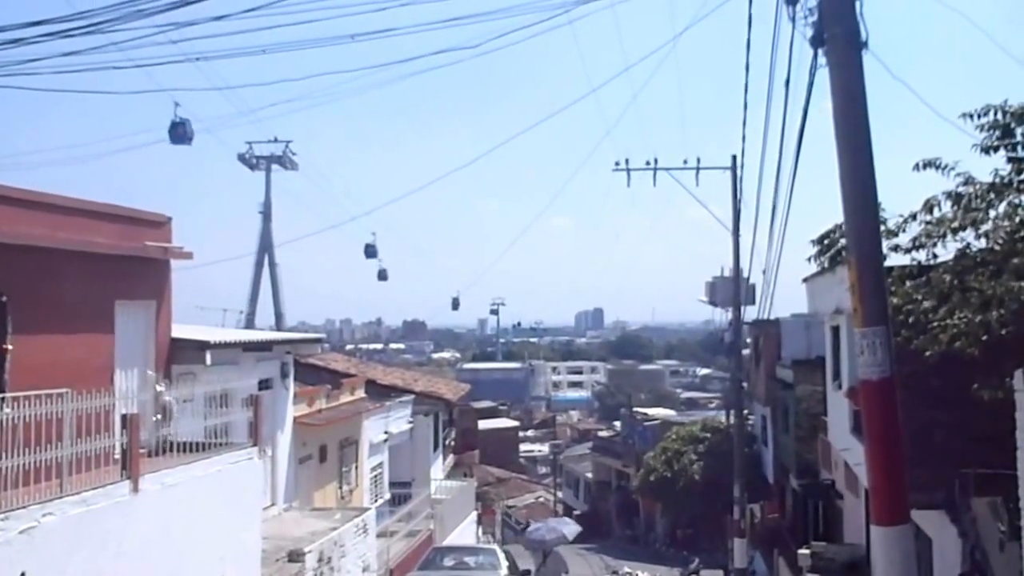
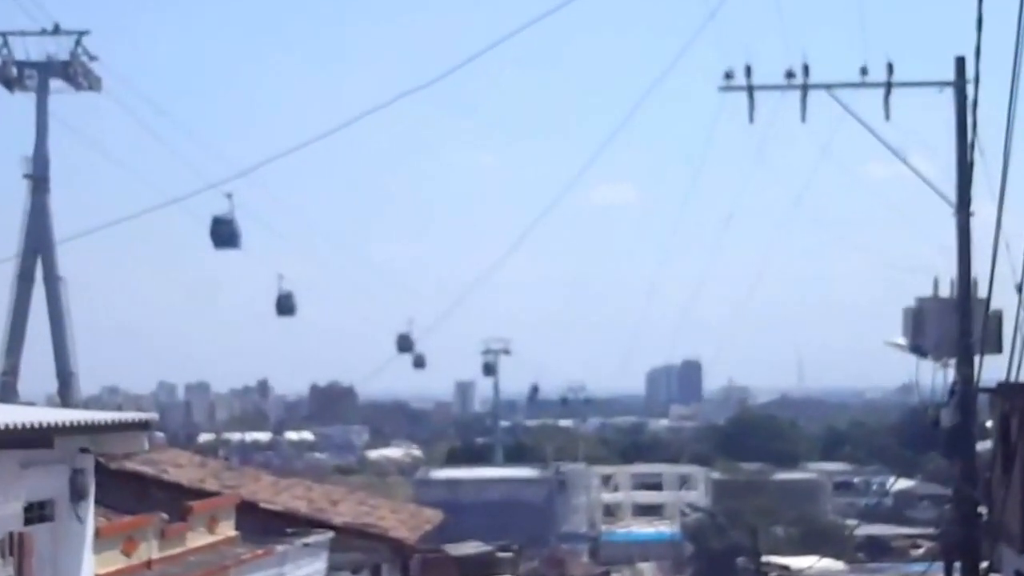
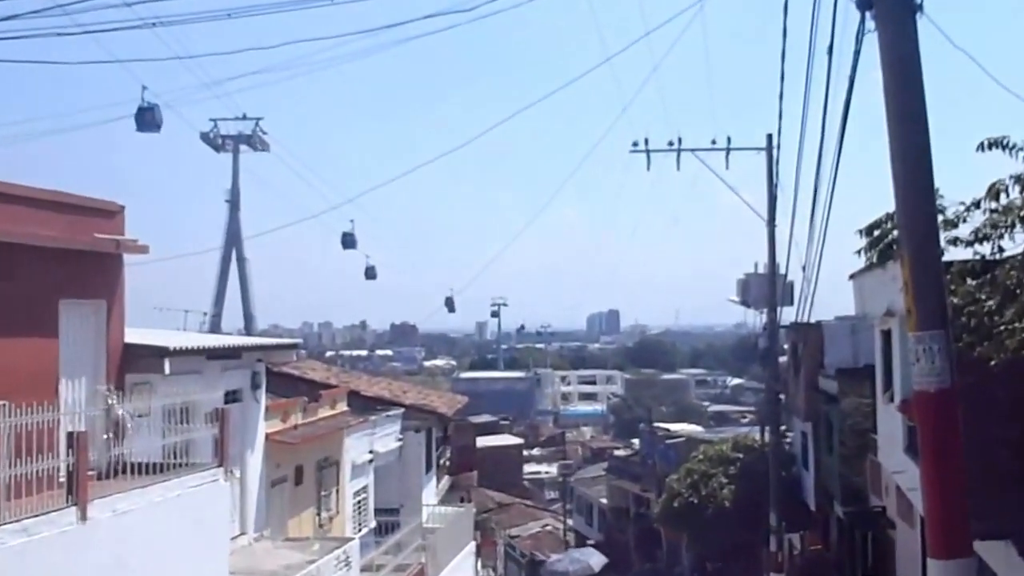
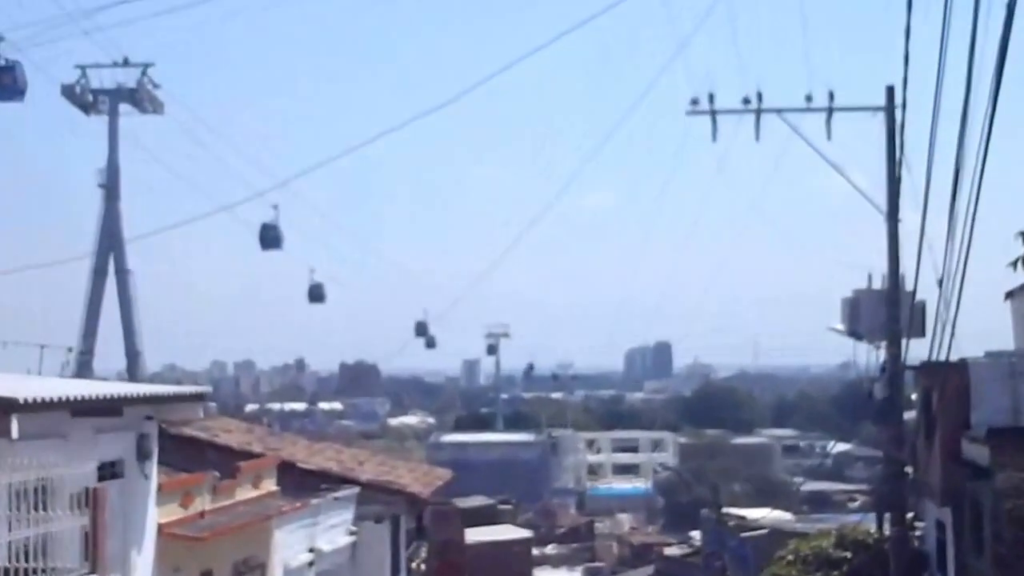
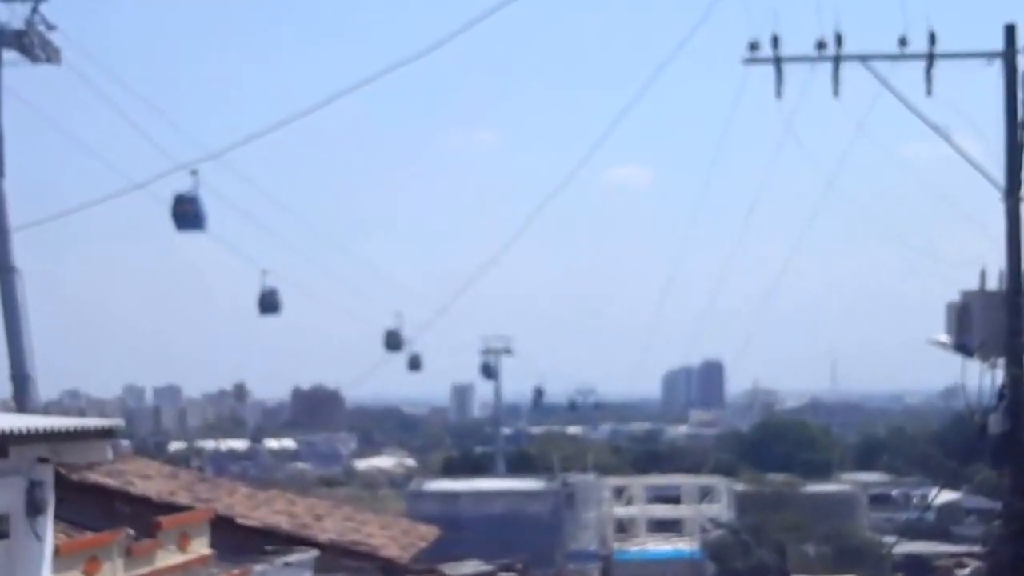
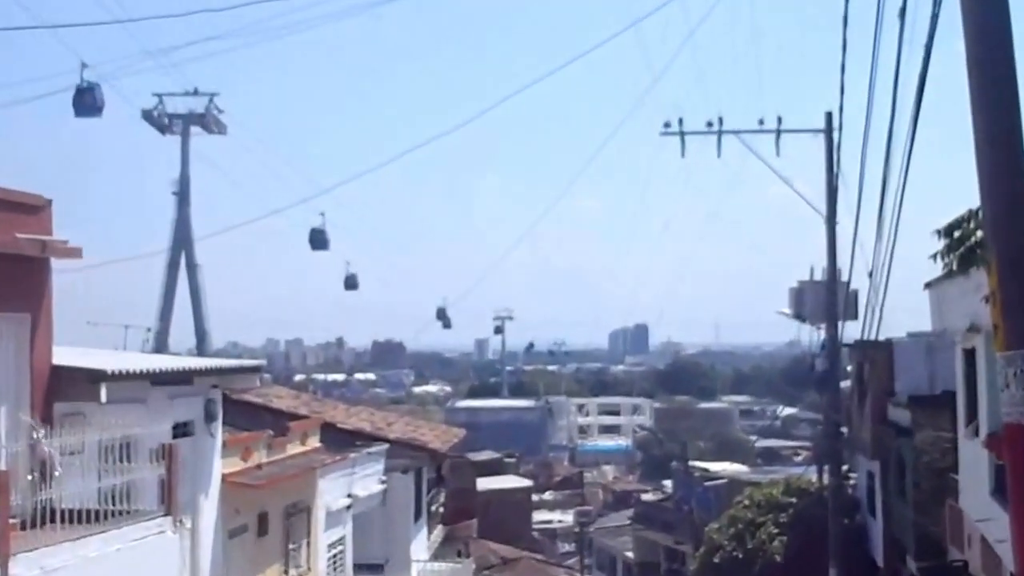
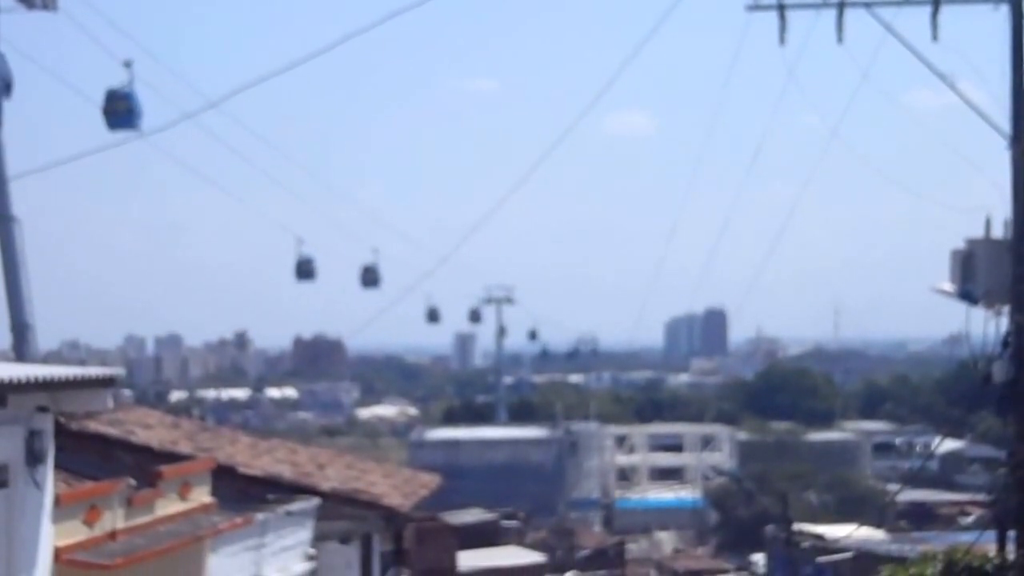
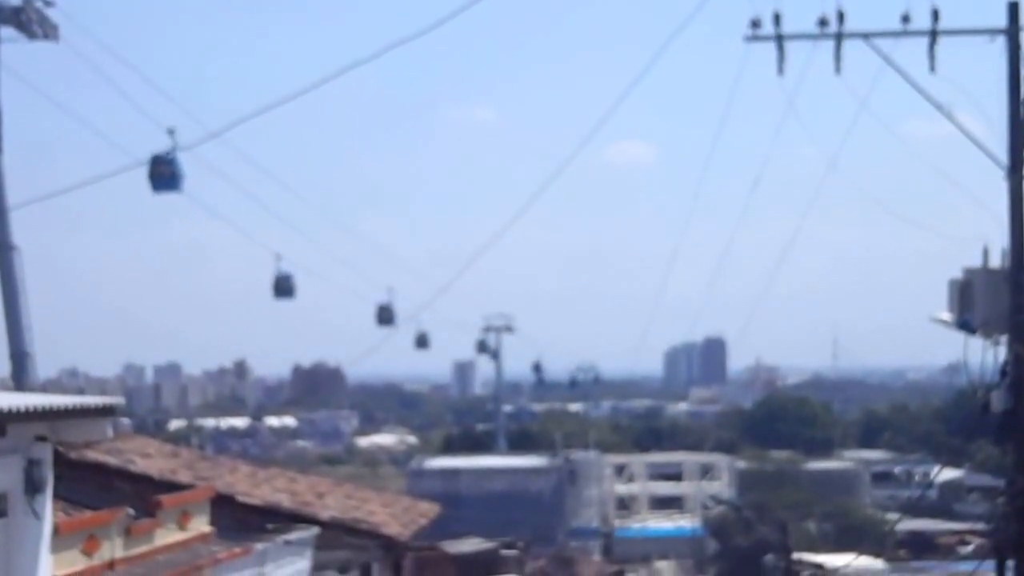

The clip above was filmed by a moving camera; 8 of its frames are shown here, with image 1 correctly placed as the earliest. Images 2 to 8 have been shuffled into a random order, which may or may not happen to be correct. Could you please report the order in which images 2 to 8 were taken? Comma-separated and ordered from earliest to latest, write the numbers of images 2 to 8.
3, 6, 4, 2, 5, 8, 7
